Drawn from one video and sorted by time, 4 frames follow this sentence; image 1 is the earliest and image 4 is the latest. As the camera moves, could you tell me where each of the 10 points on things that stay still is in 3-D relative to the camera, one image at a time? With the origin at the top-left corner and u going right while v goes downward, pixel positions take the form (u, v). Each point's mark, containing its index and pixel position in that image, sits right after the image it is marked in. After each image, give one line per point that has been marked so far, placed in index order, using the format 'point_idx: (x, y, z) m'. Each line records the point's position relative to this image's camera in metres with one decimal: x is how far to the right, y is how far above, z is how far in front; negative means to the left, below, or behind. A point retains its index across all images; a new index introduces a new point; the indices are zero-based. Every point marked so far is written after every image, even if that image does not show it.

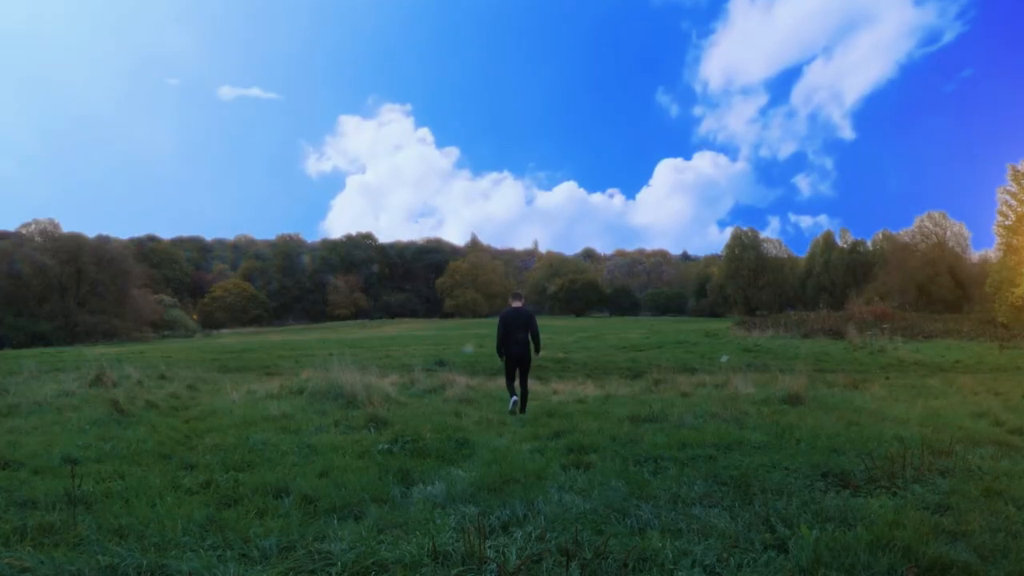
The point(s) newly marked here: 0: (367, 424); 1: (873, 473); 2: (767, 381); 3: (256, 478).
0: (-2.3, -2.1, +11.2) m
1: (+4.5, -2.3, +8.9) m
2: (+5.4, -1.9, +14.6) m
3: (-3.2, -2.4, +9.0) m
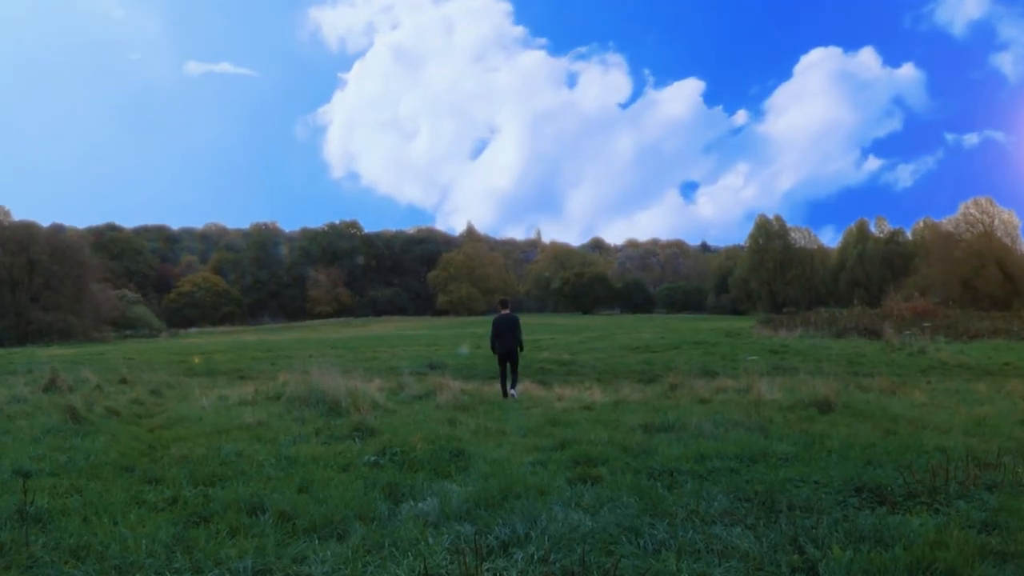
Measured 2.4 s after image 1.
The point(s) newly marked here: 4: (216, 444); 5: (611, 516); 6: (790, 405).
0: (-2.3, -2.1, +10.3) m
1: (+4.5, -2.2, +8.0) m
2: (+5.4, -1.9, +13.7) m
3: (-3.2, -2.3, +8.1) m
4: (-4.0, -2.1, +9.6) m
5: (+1.0, -2.4, +7.6) m
6: (+4.5, -1.9, +11.6) m
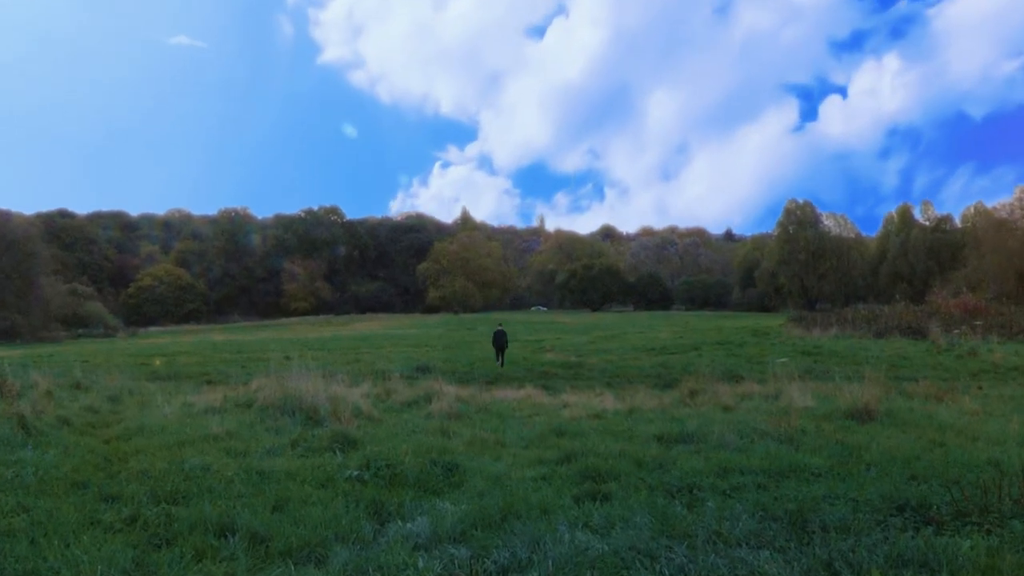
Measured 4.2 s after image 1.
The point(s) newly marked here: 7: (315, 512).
0: (-2.3, -2.0, +9.4) m
1: (+4.5, -2.2, +7.1) m
2: (+5.5, -1.8, +12.8) m
3: (-3.2, -2.3, +7.2) m
4: (-4.0, -2.0, +8.7) m
5: (+1.0, -2.3, +6.7) m
6: (+4.5, -1.8, +10.7) m
7: (-2.0, -2.3, +7.3) m
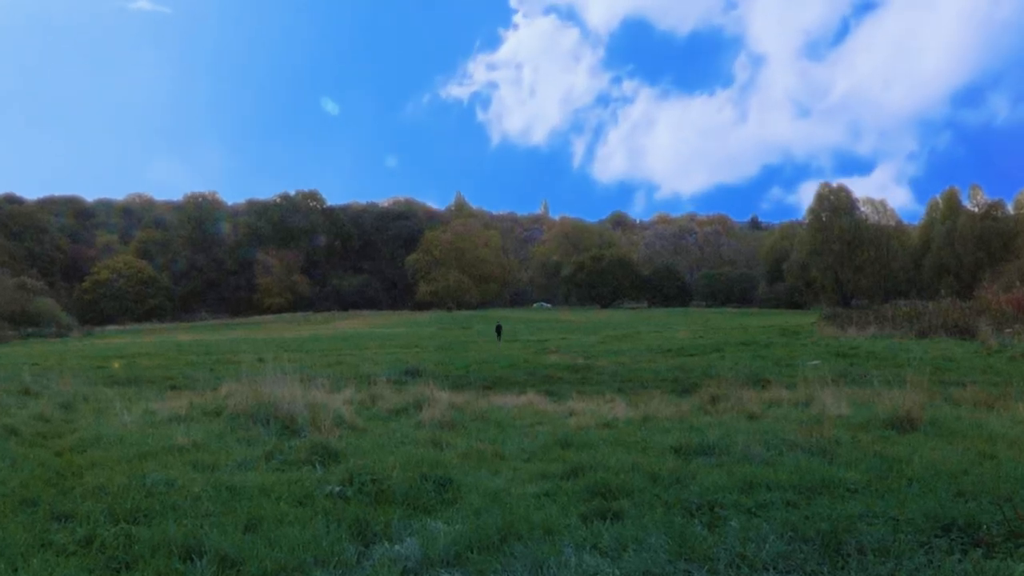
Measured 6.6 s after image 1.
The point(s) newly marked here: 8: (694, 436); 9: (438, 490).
0: (-2.3, -2.0, +8.7) m
1: (+4.5, -2.1, +6.4) m
2: (+5.5, -1.8, +12.0) m
3: (-3.2, -2.2, +6.5) m
4: (-4.0, -2.0, +8.0) m
5: (+1.0, -2.3, +5.9) m
6: (+4.6, -1.8, +9.9) m
7: (-2.0, -2.2, +6.5) m
8: (+2.4, -2.0, +9.8) m
9: (-0.8, -2.1, +7.7) m
